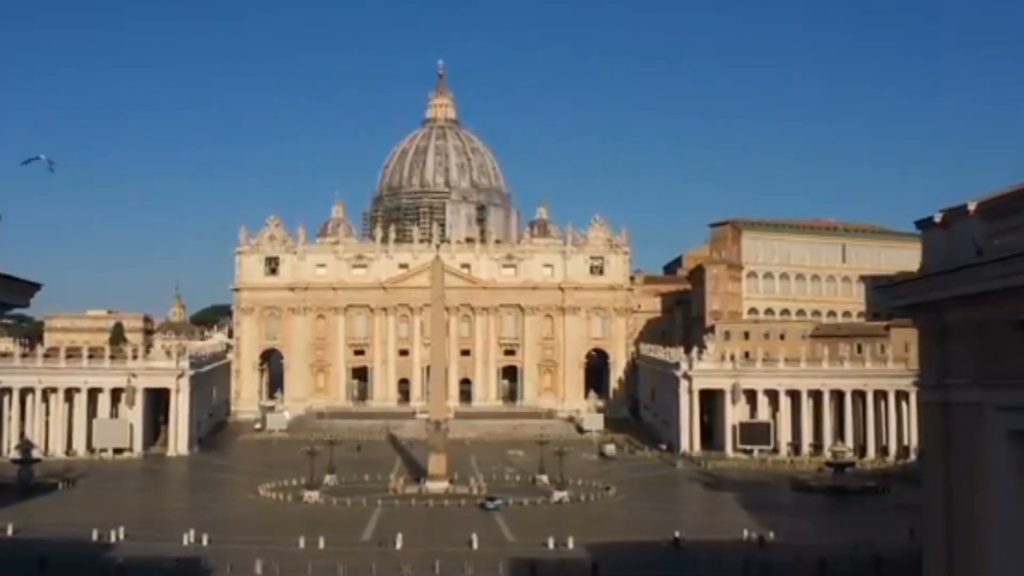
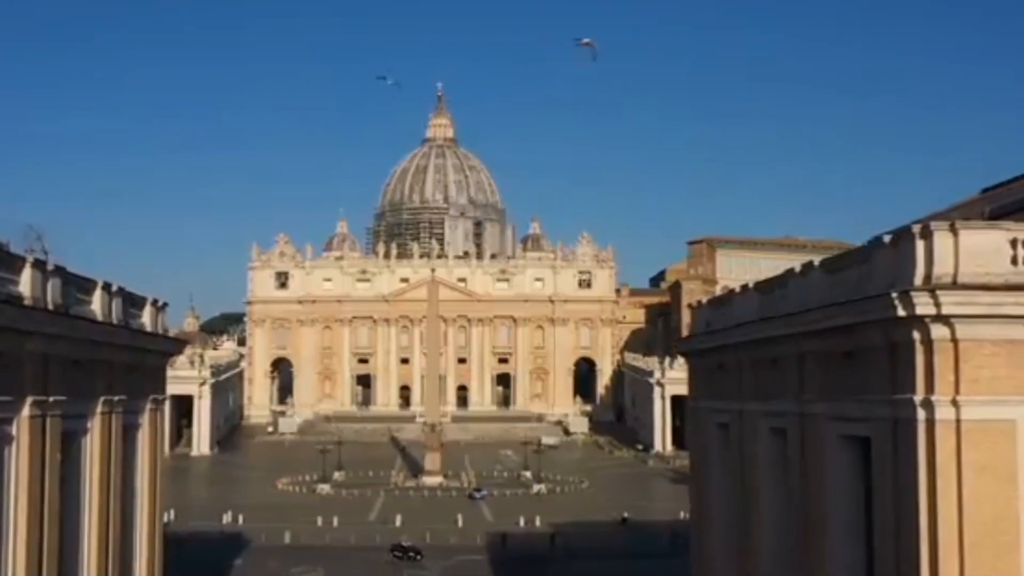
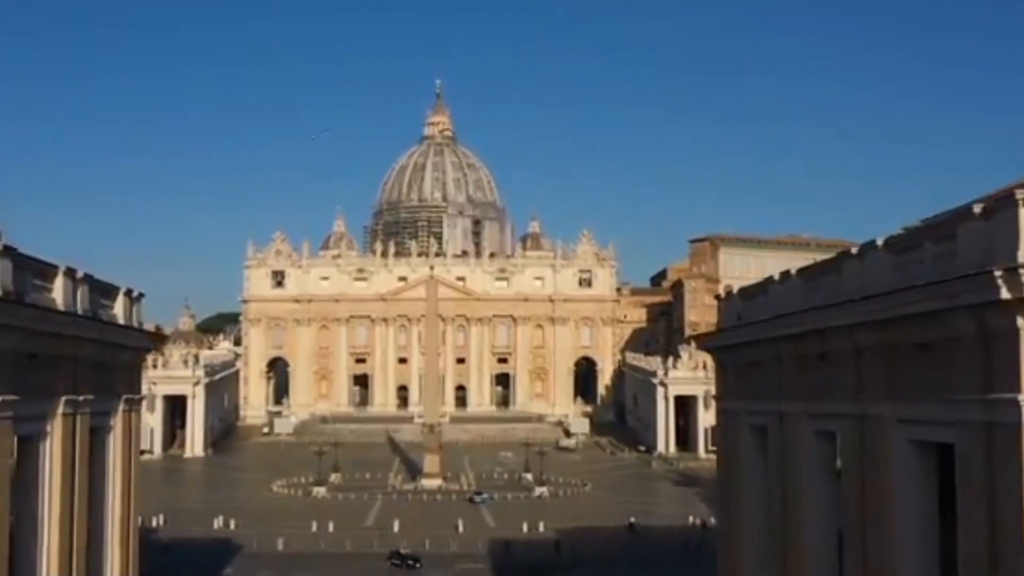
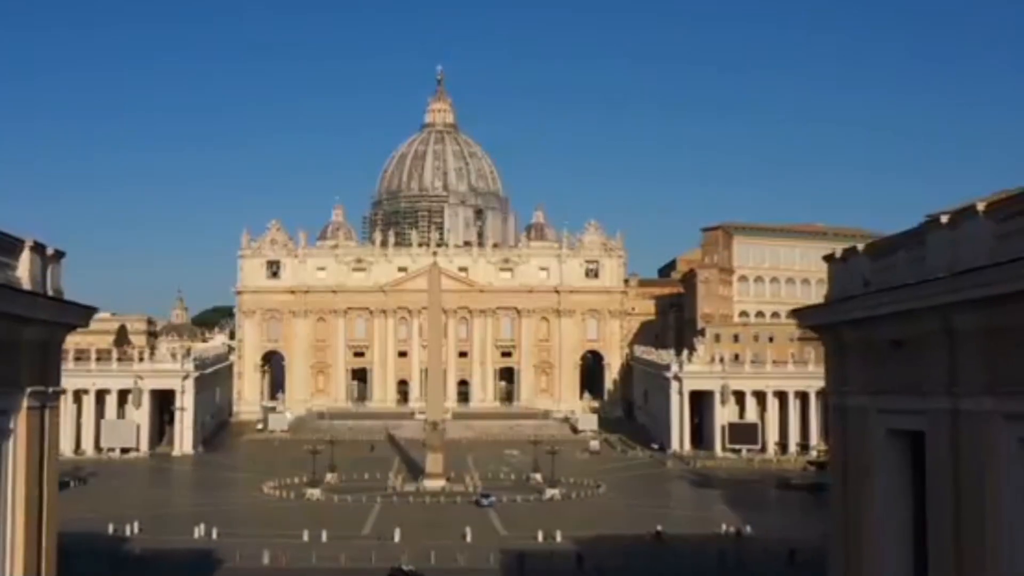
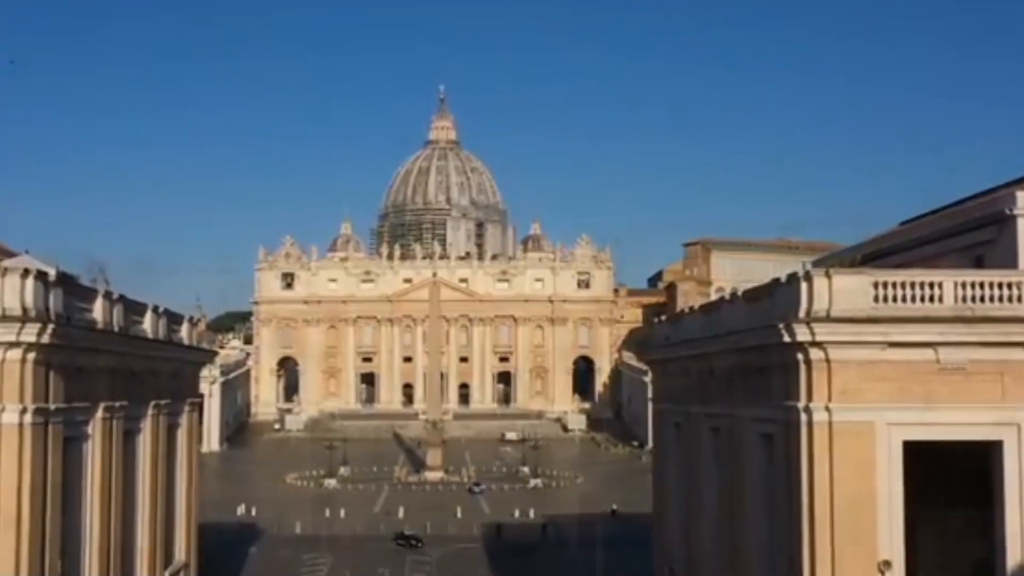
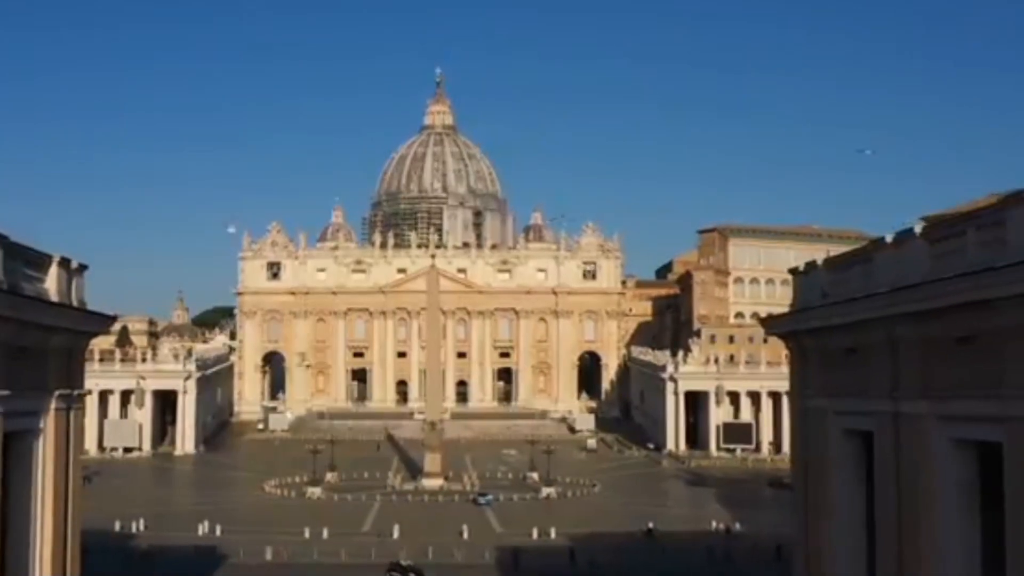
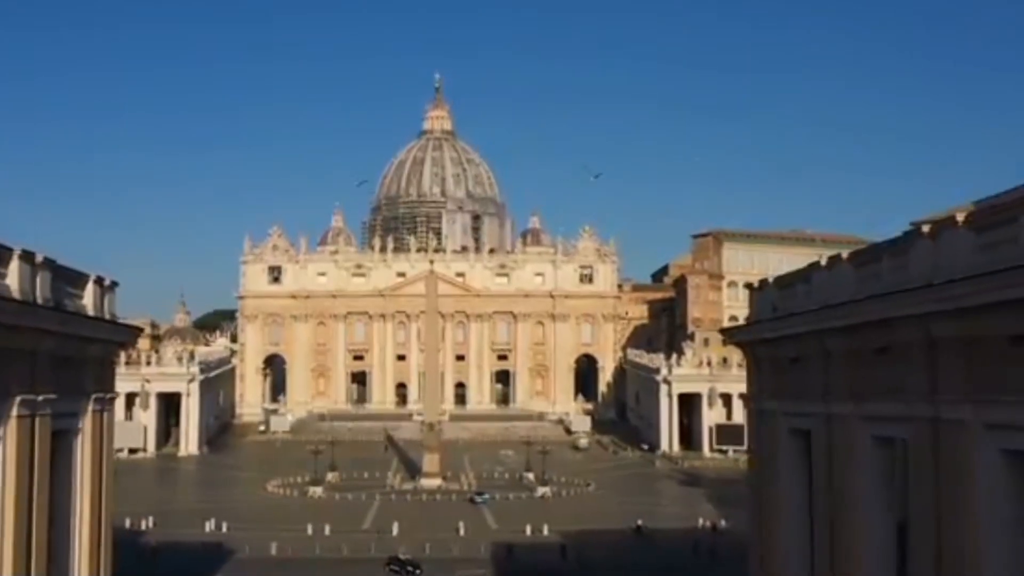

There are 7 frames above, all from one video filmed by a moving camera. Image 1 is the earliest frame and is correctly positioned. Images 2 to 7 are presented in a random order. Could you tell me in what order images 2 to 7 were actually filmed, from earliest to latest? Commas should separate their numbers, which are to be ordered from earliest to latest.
4, 6, 7, 3, 2, 5
